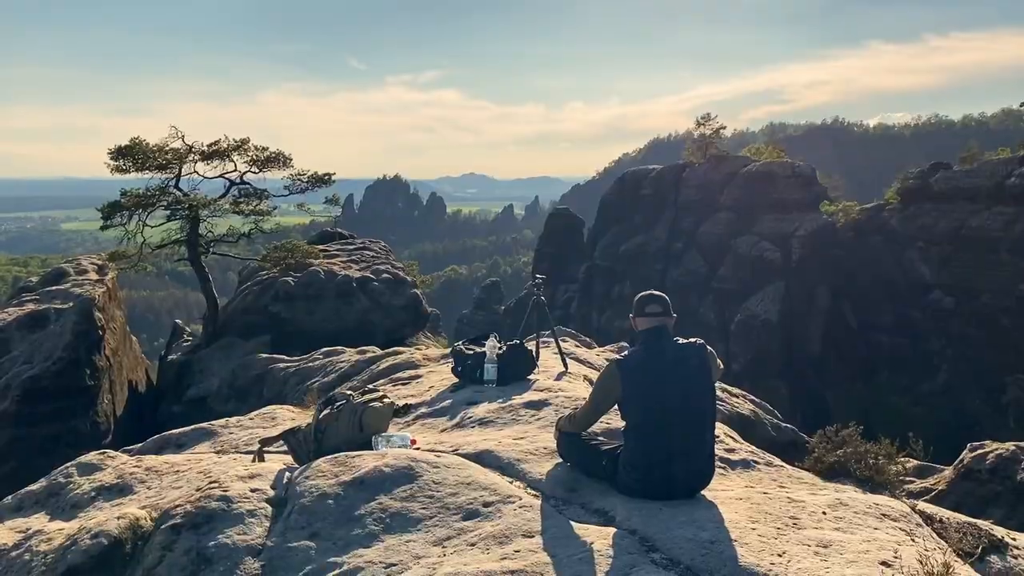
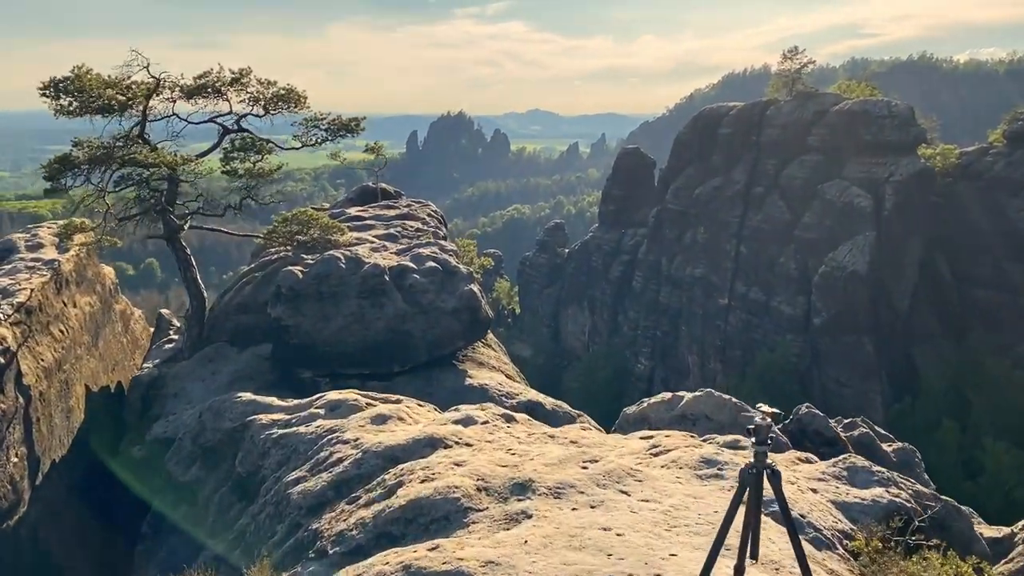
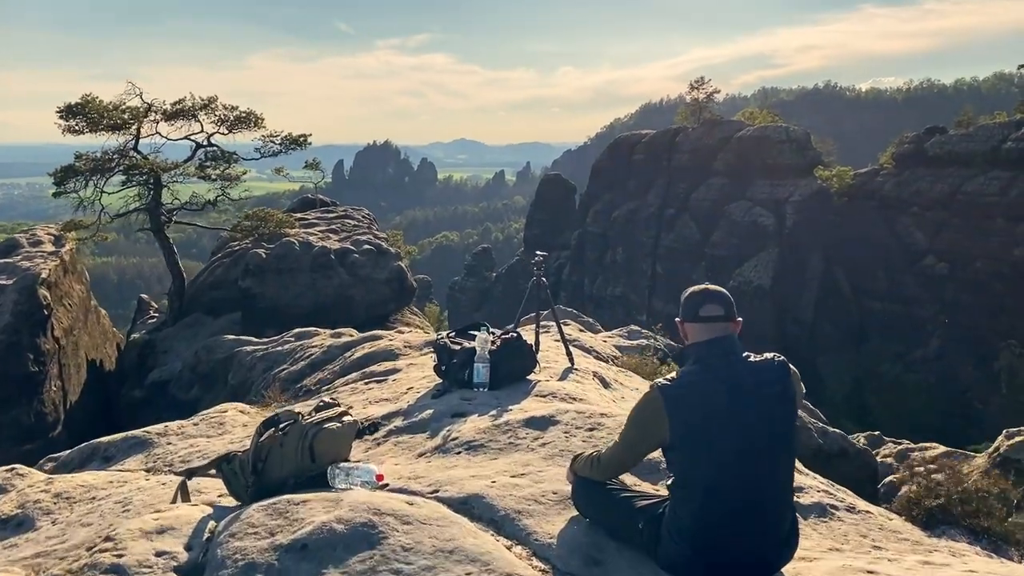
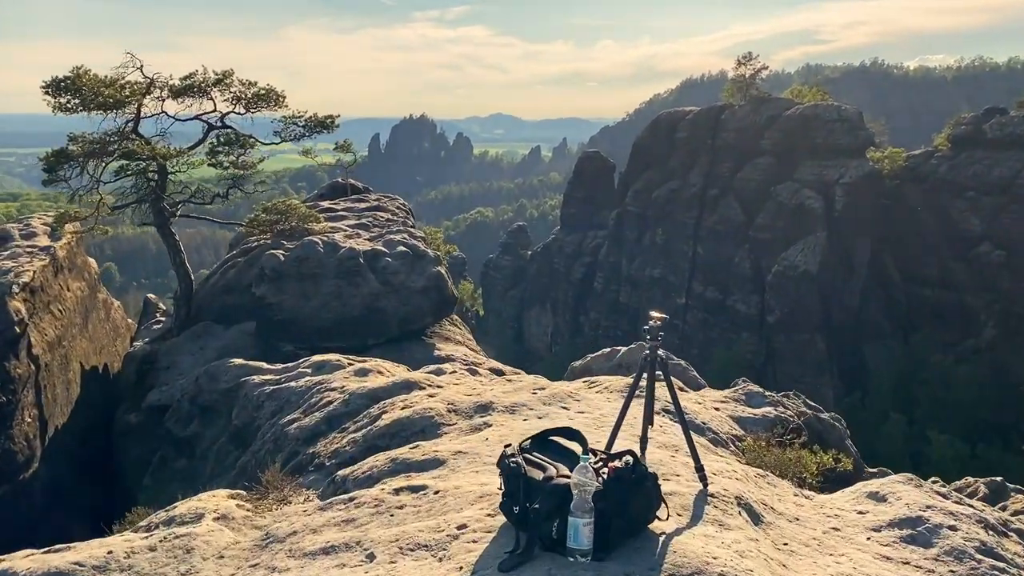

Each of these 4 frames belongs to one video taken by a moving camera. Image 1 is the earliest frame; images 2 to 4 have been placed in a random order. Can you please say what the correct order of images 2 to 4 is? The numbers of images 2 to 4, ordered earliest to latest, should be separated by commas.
3, 4, 2
